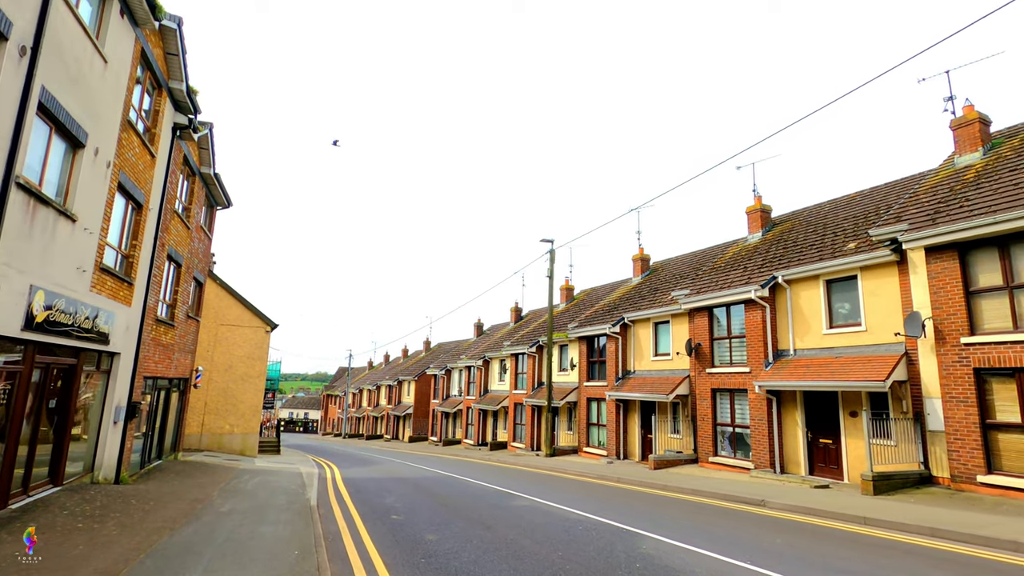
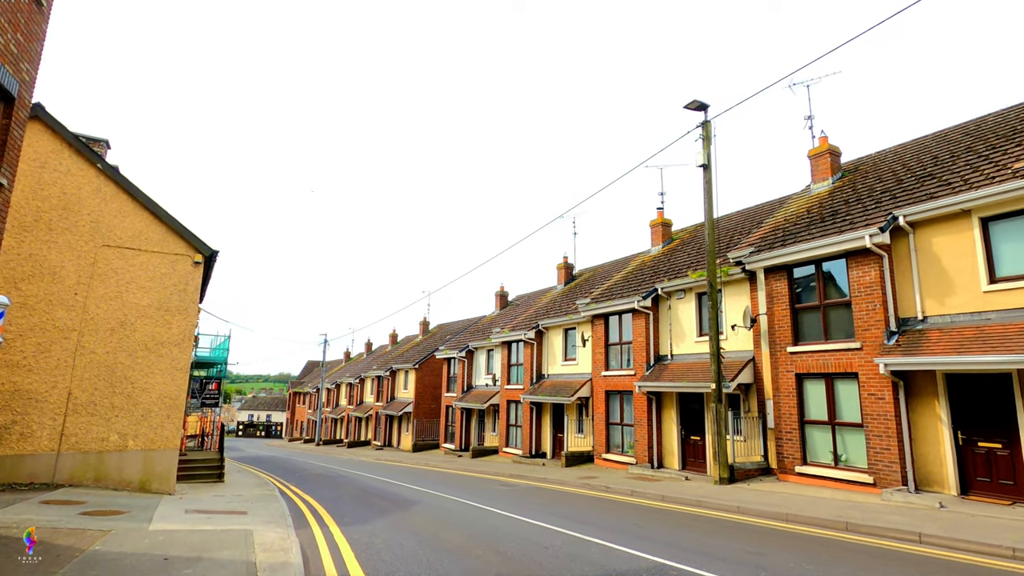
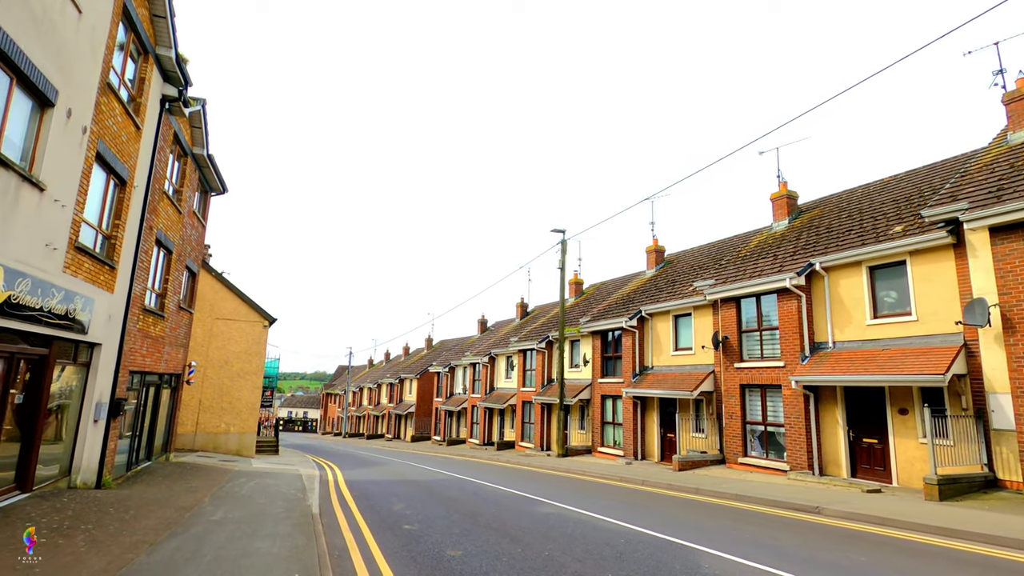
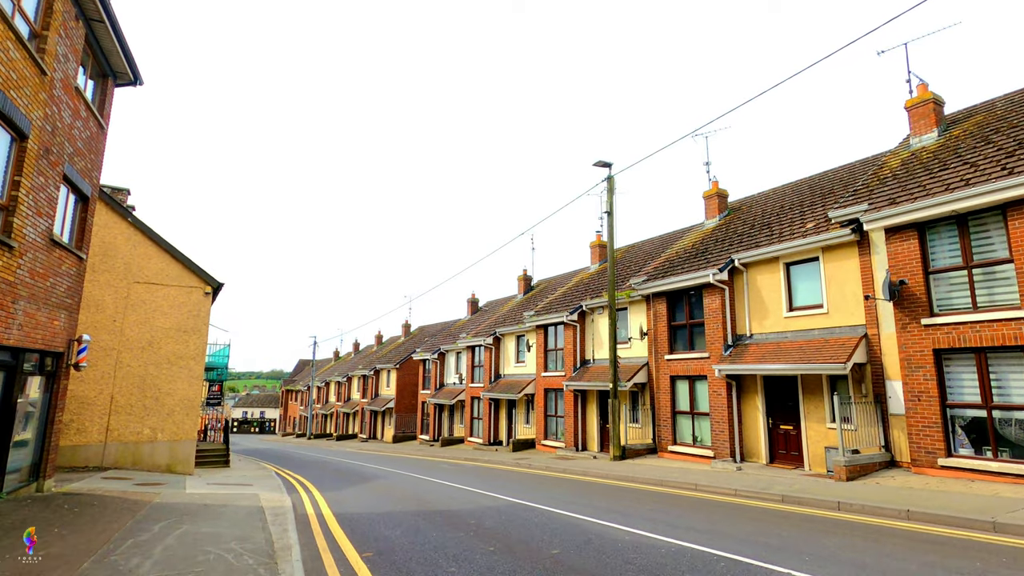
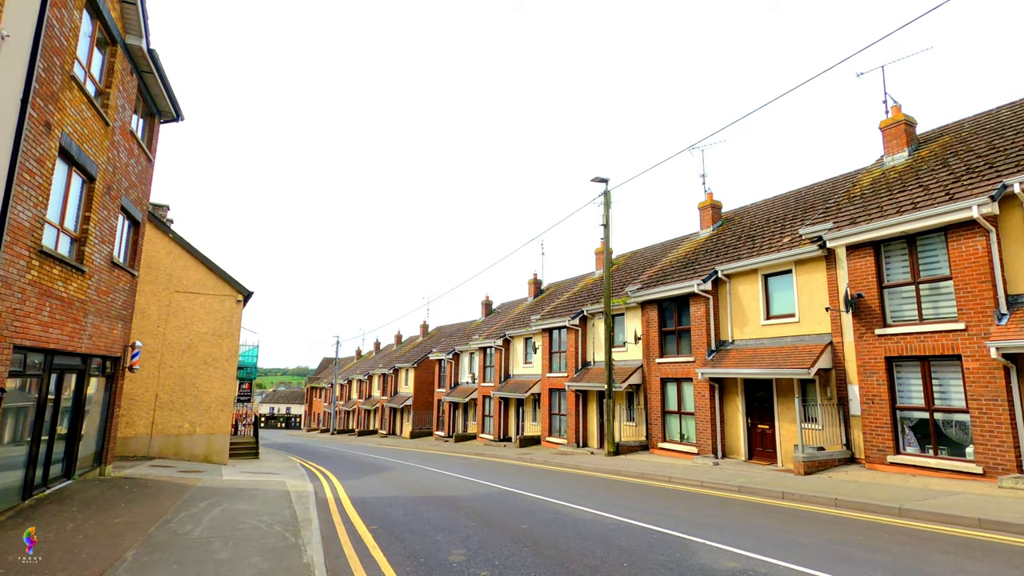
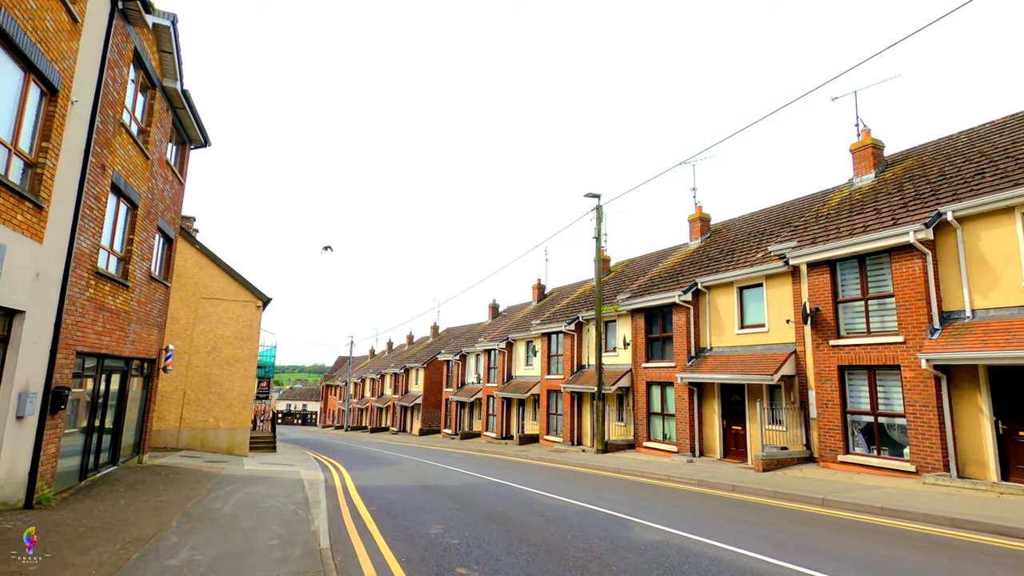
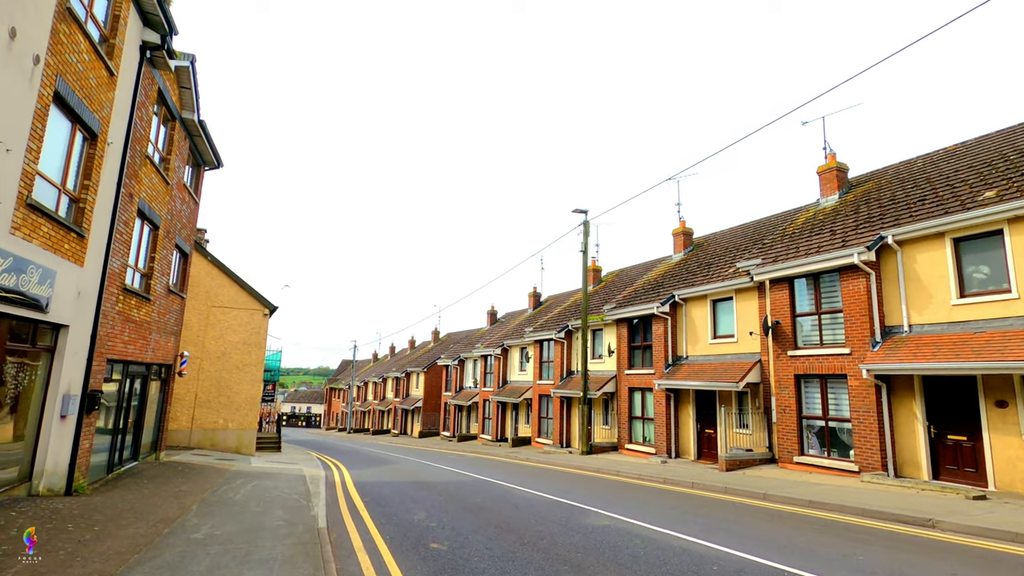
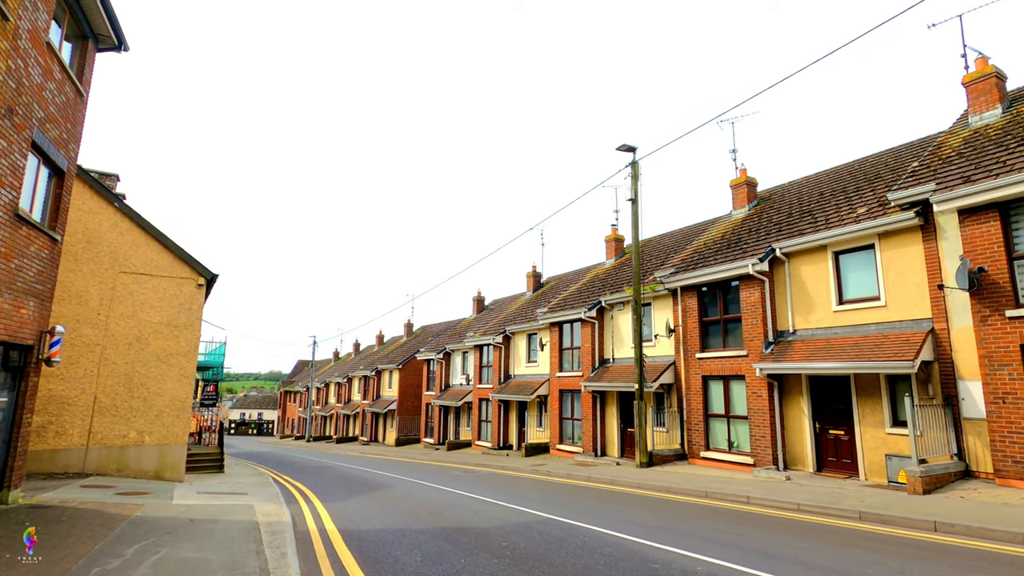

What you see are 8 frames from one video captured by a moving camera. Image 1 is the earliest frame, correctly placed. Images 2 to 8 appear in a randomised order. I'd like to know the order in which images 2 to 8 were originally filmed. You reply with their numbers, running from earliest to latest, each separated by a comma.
3, 7, 6, 5, 4, 8, 2
